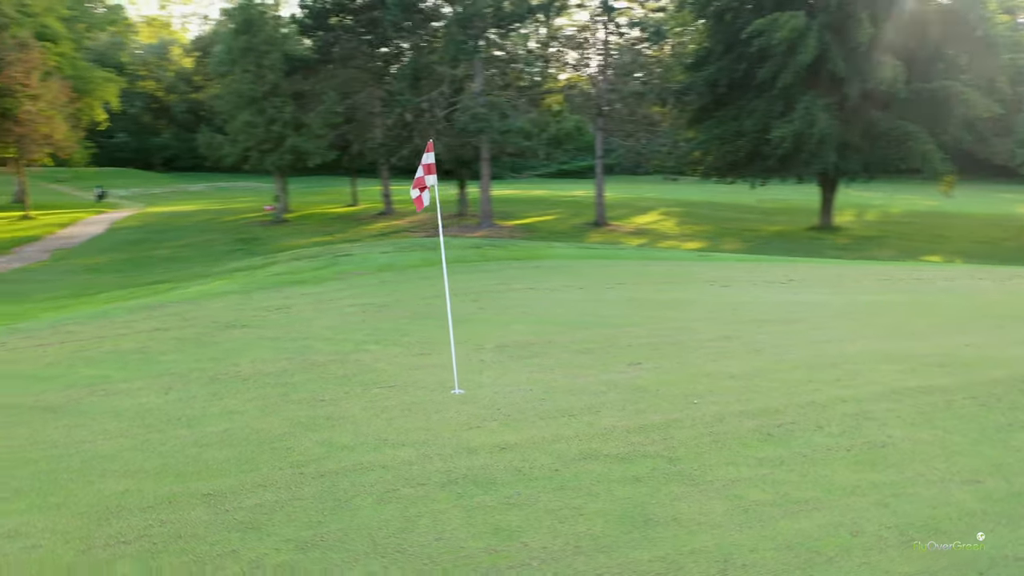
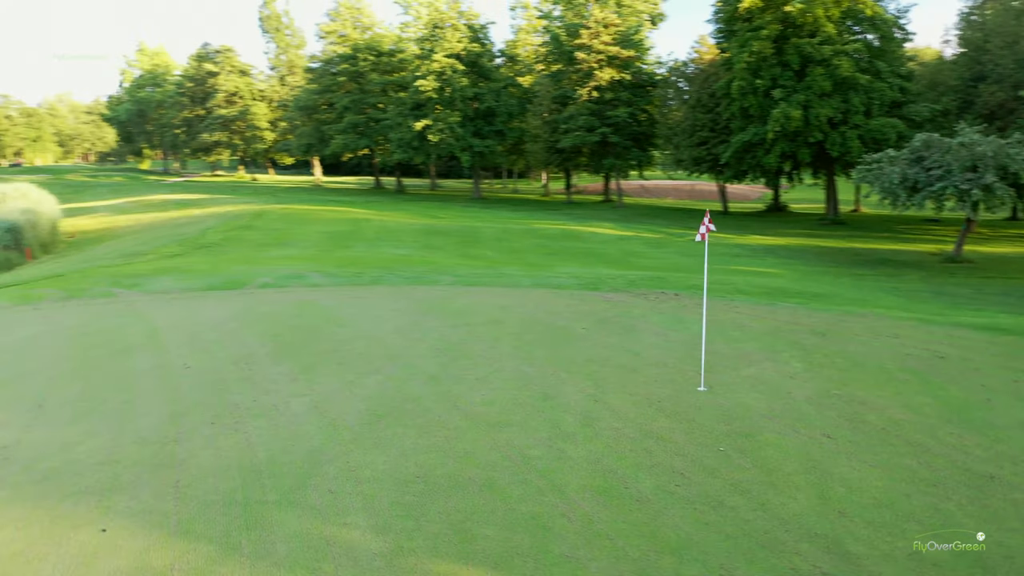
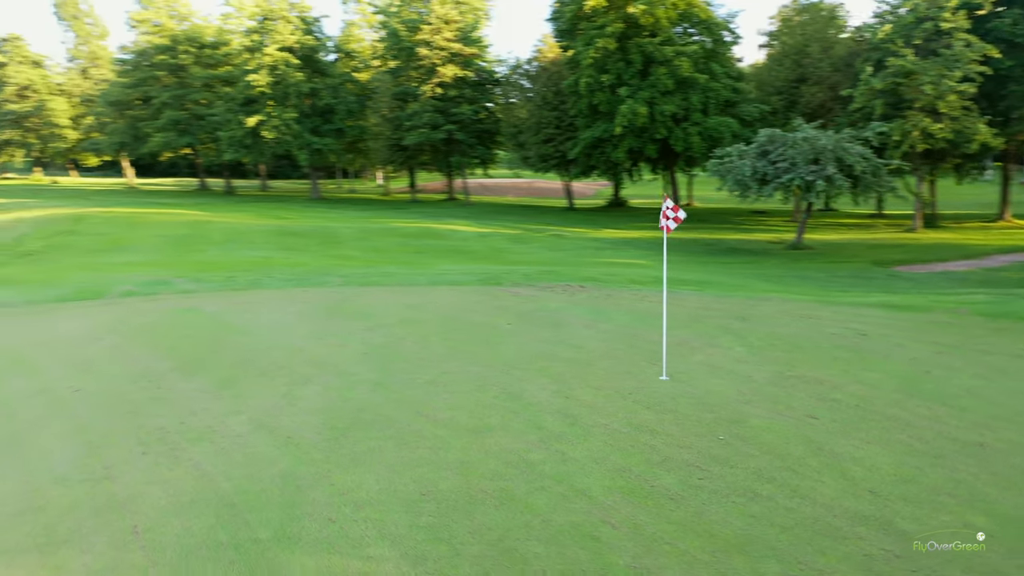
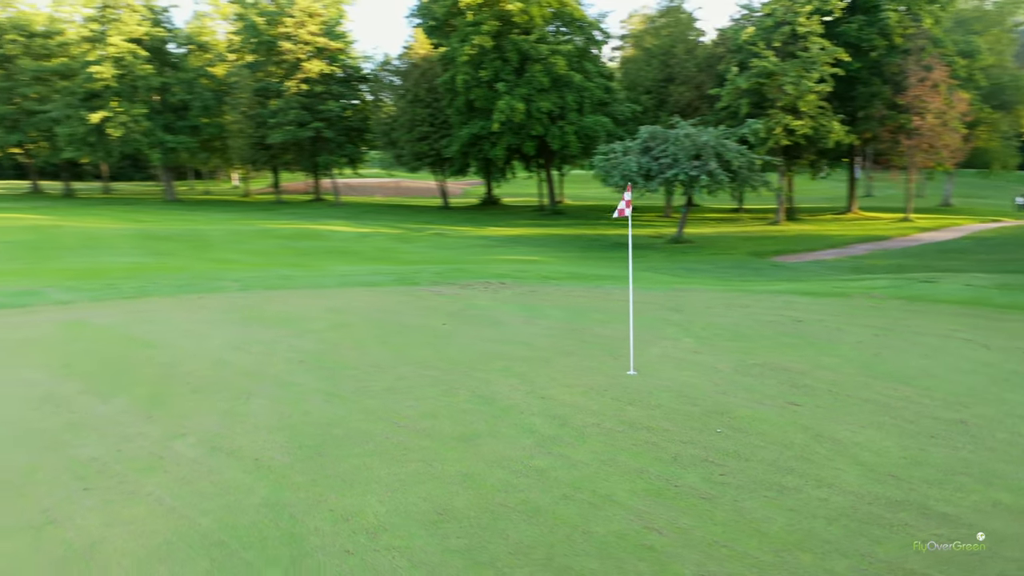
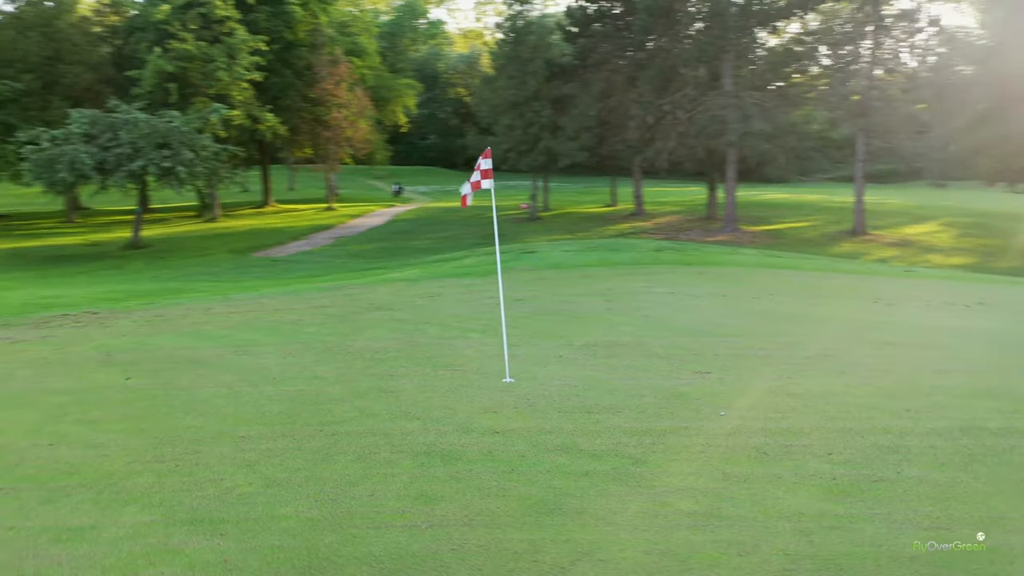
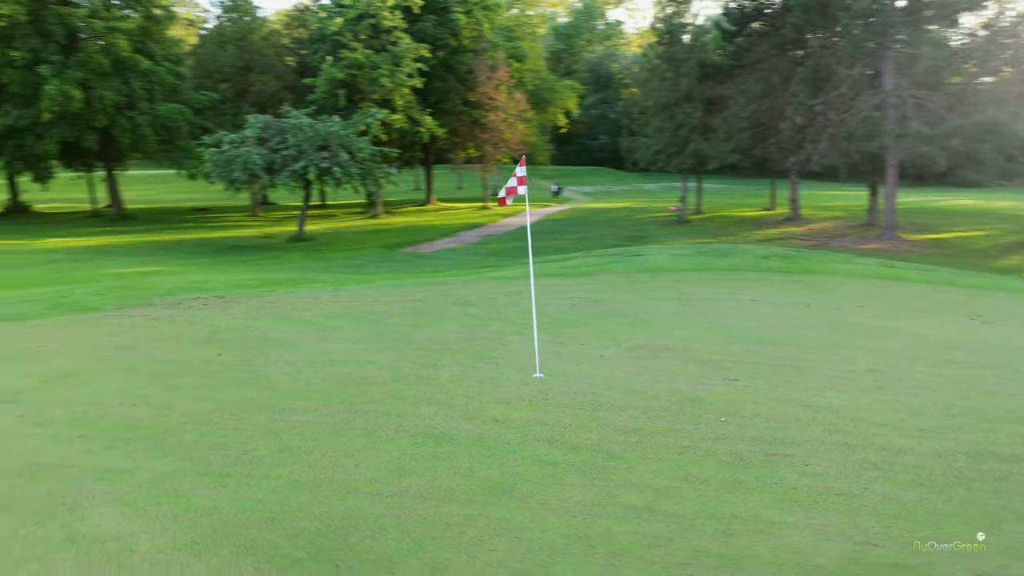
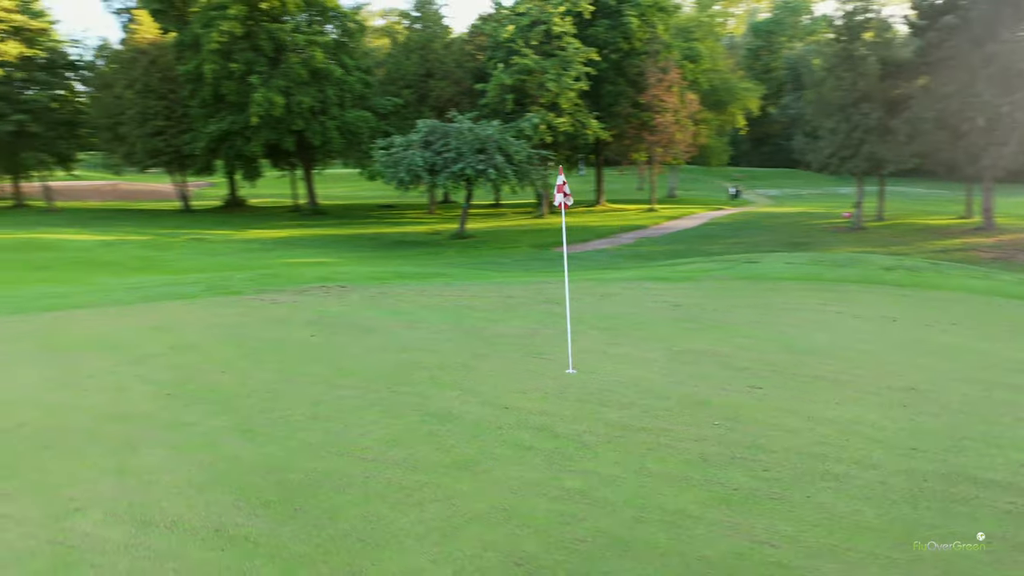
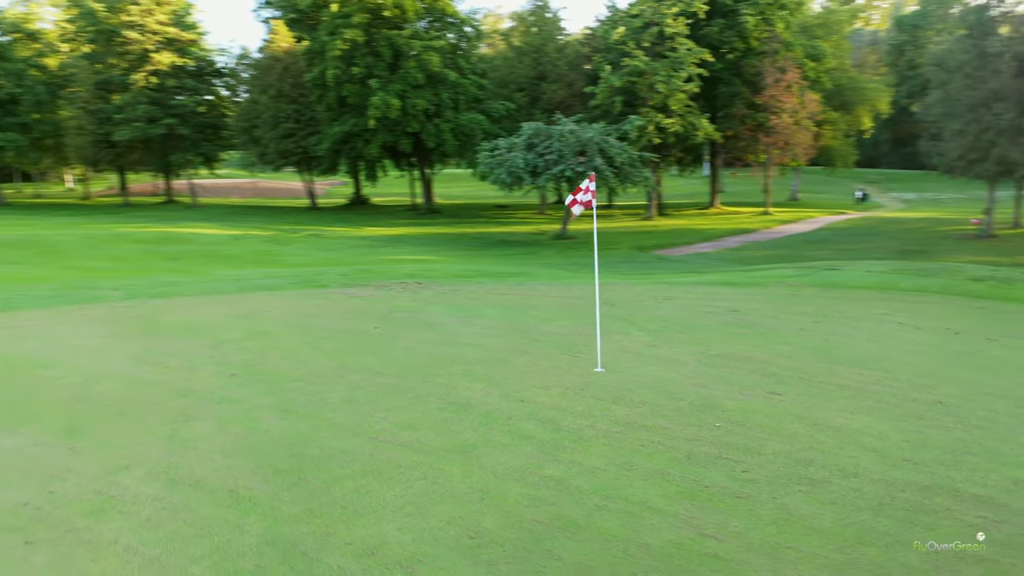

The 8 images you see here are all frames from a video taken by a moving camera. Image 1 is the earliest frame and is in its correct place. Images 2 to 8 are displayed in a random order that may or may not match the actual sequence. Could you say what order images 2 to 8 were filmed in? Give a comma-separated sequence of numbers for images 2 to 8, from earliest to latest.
5, 6, 7, 8, 4, 3, 2
